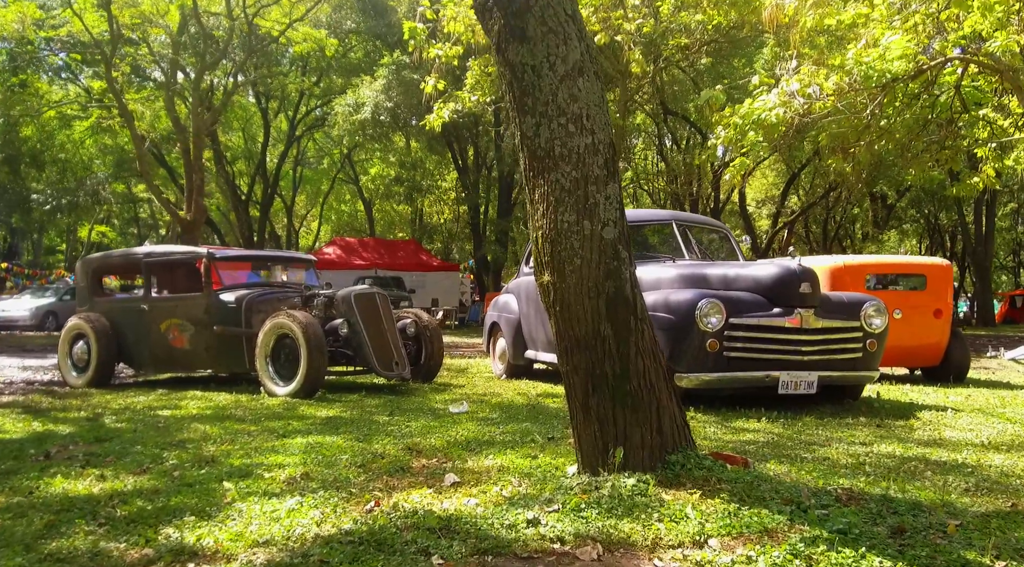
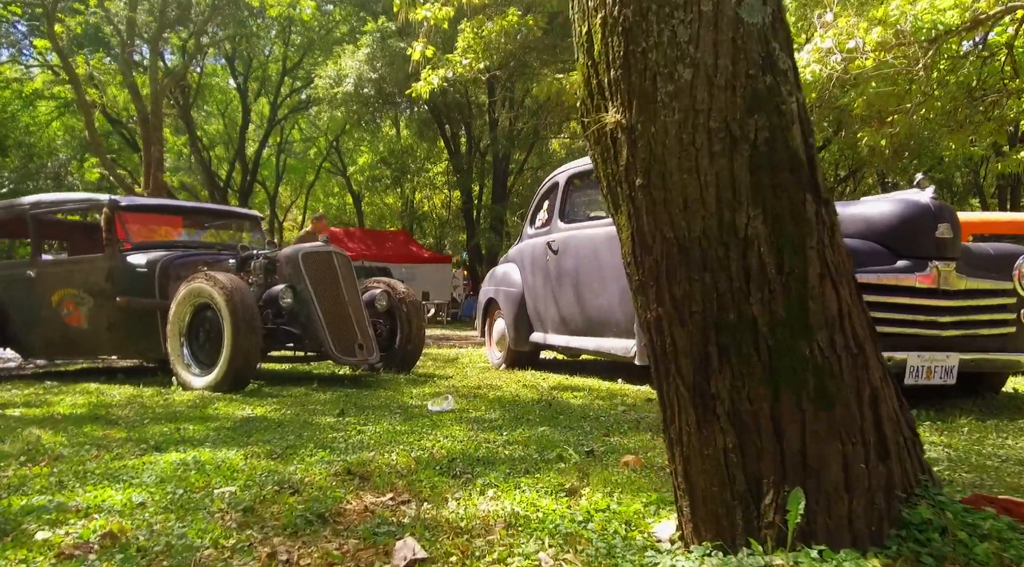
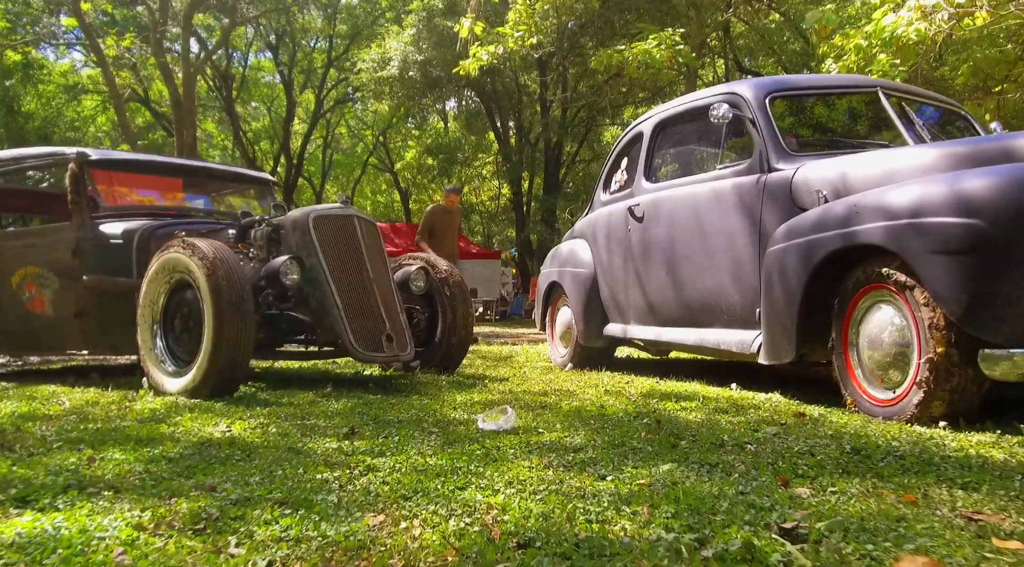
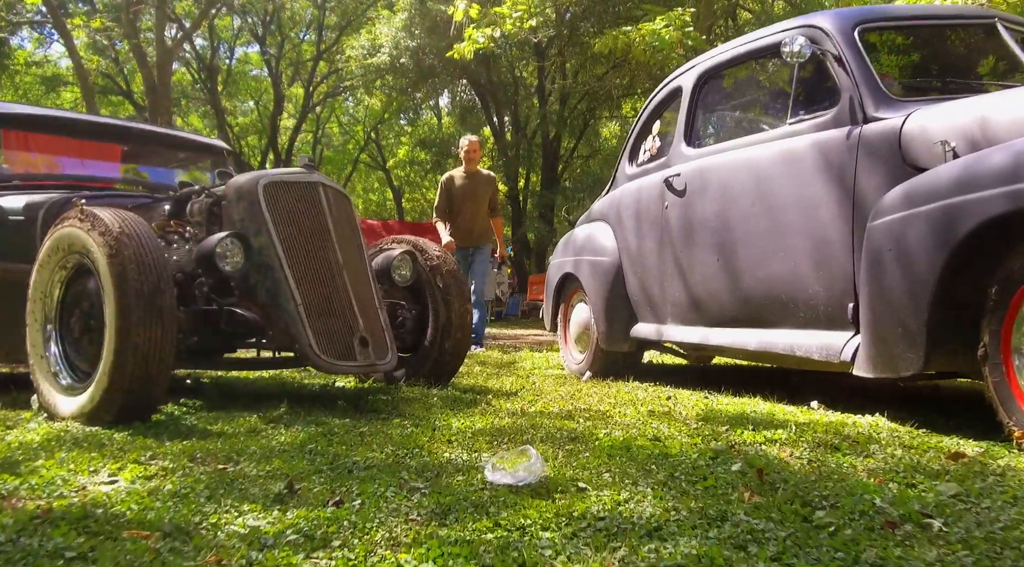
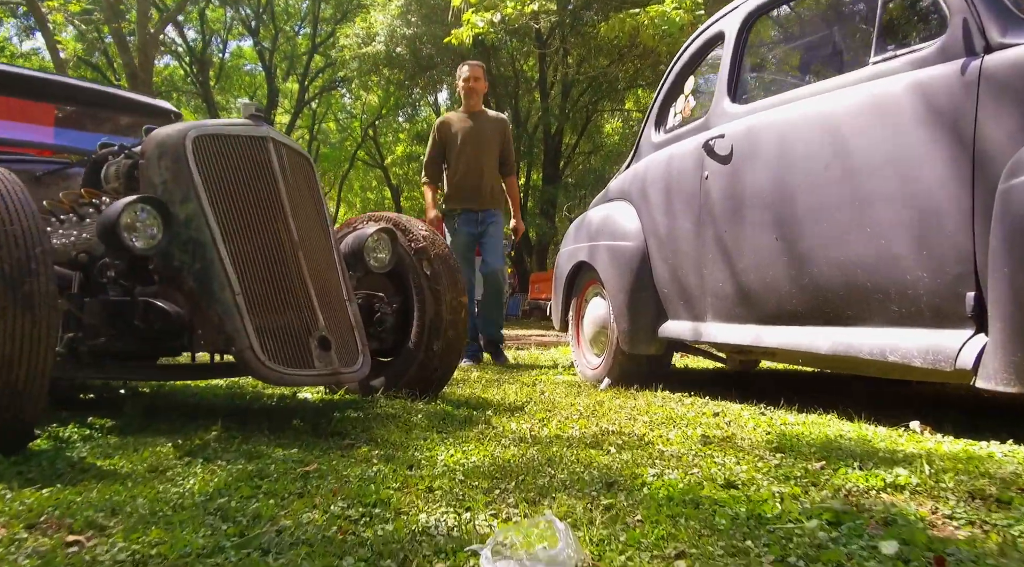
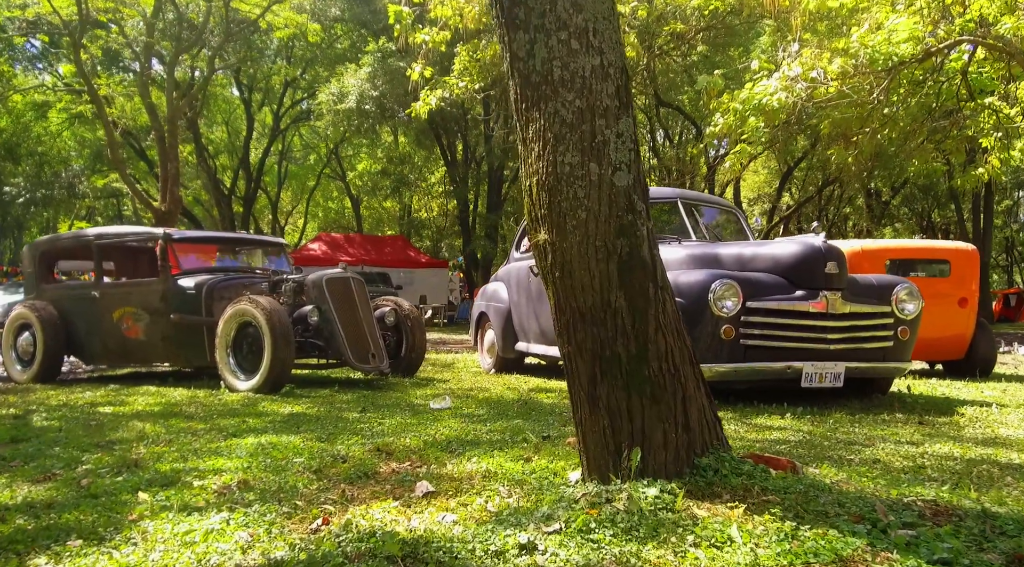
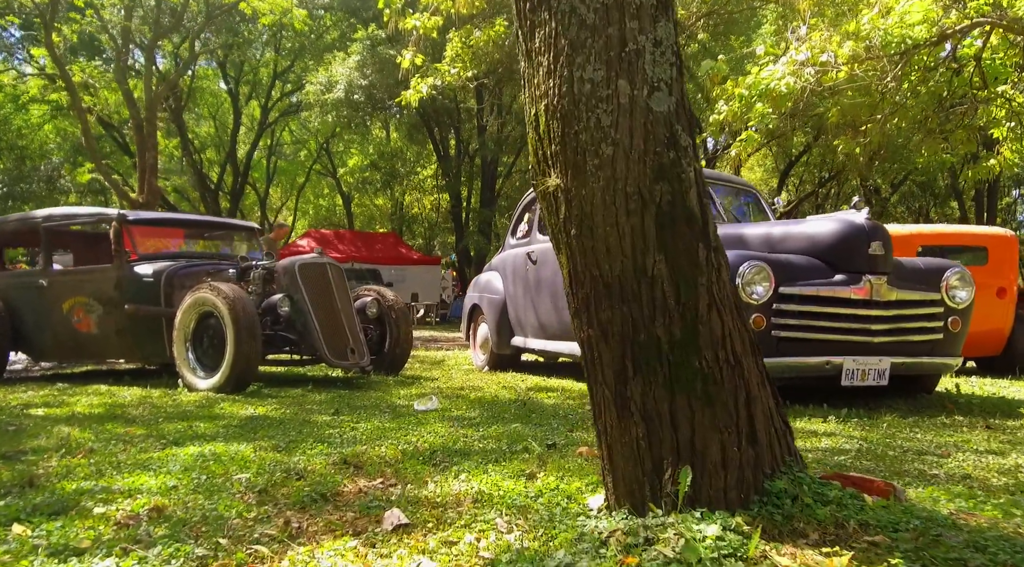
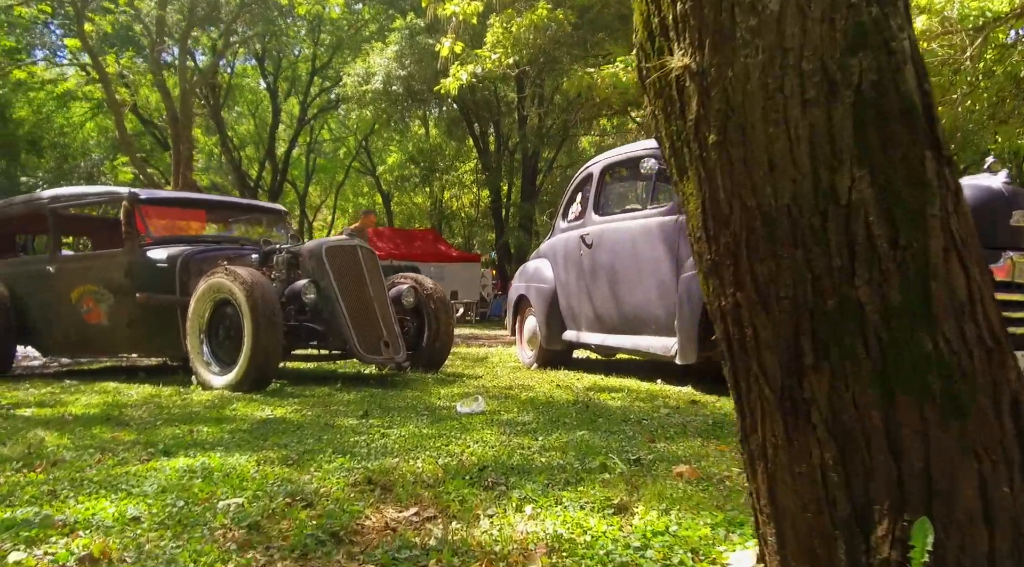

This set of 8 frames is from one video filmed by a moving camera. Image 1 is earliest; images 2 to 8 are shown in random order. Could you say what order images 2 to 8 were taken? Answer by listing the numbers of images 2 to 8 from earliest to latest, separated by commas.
6, 7, 2, 8, 3, 4, 5
